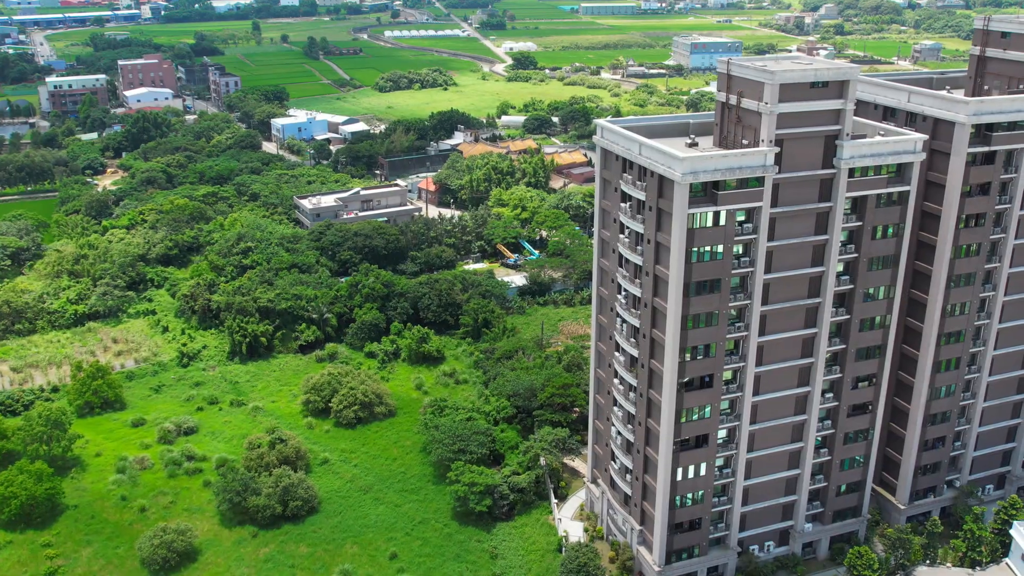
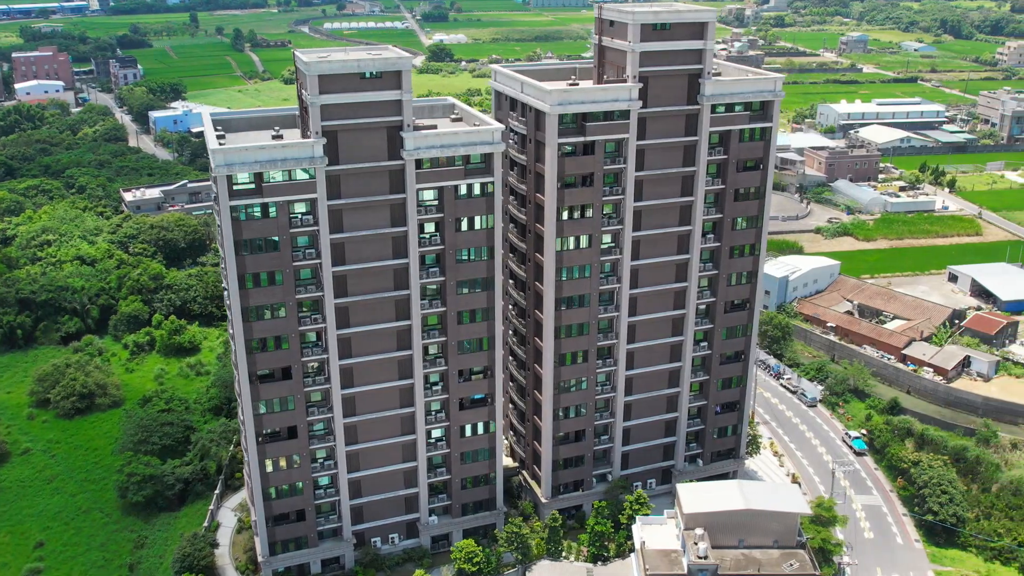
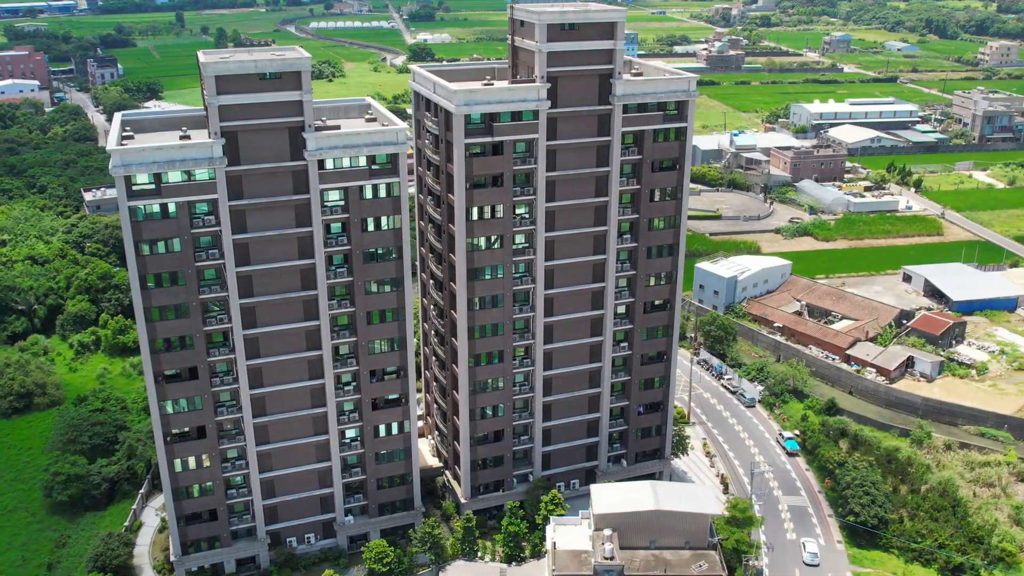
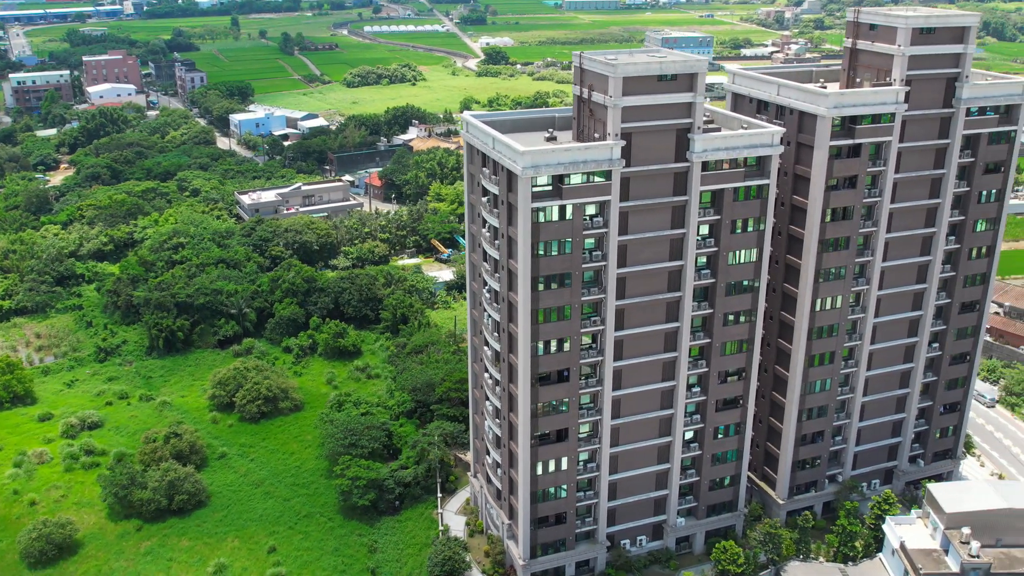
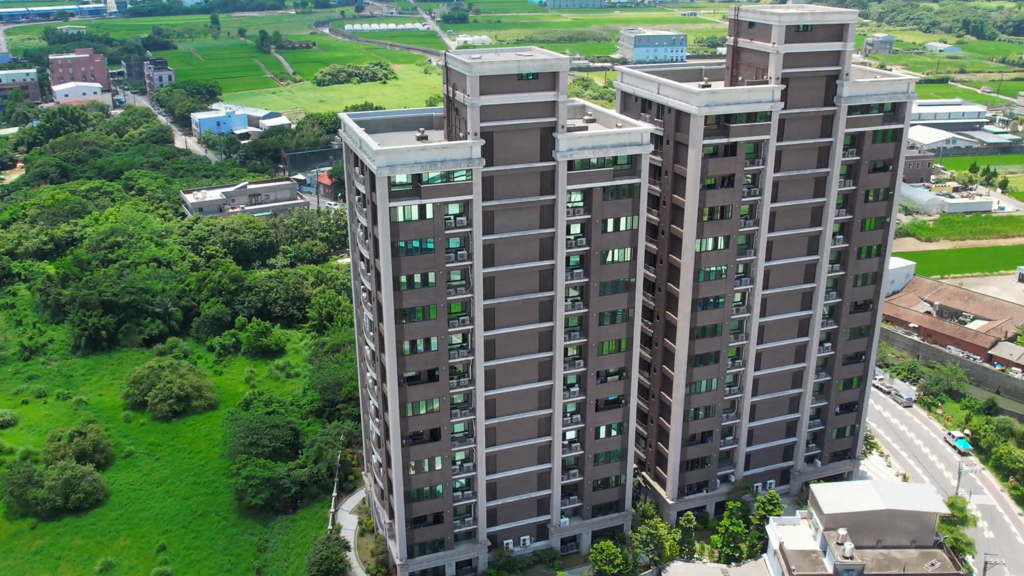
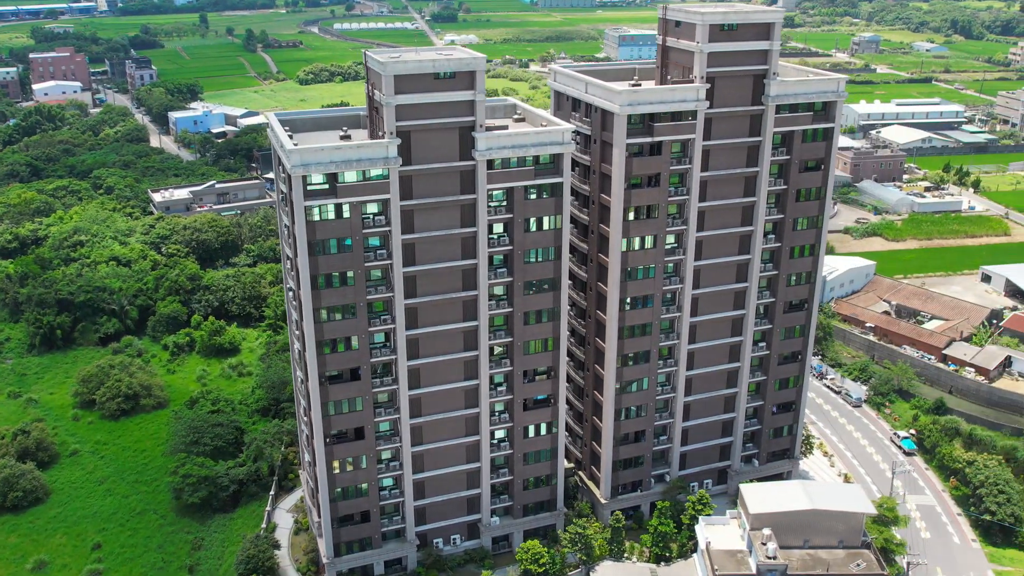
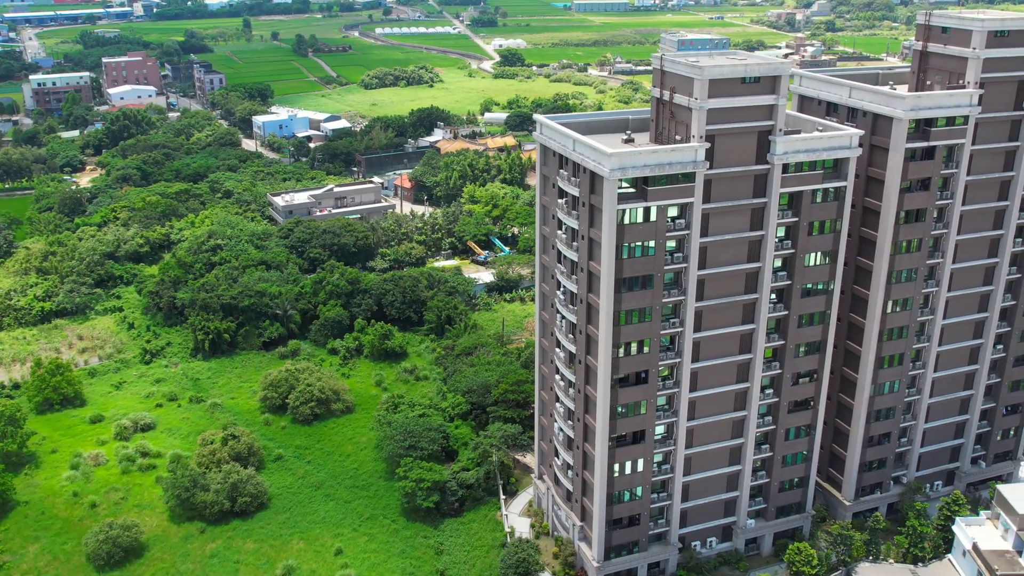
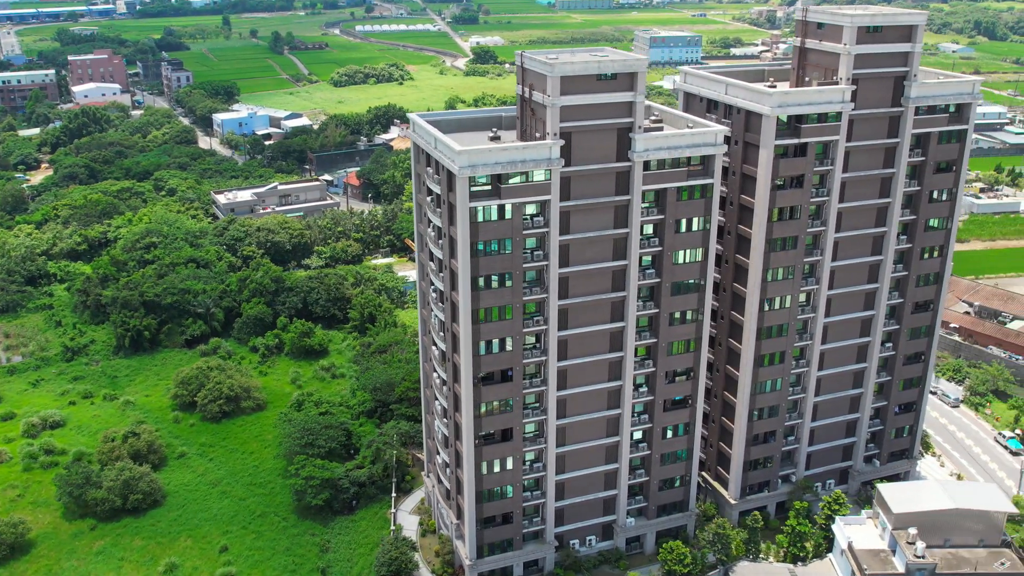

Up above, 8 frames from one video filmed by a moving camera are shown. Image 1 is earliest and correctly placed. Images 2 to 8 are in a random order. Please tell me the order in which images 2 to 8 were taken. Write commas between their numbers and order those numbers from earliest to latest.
7, 4, 8, 5, 6, 2, 3
